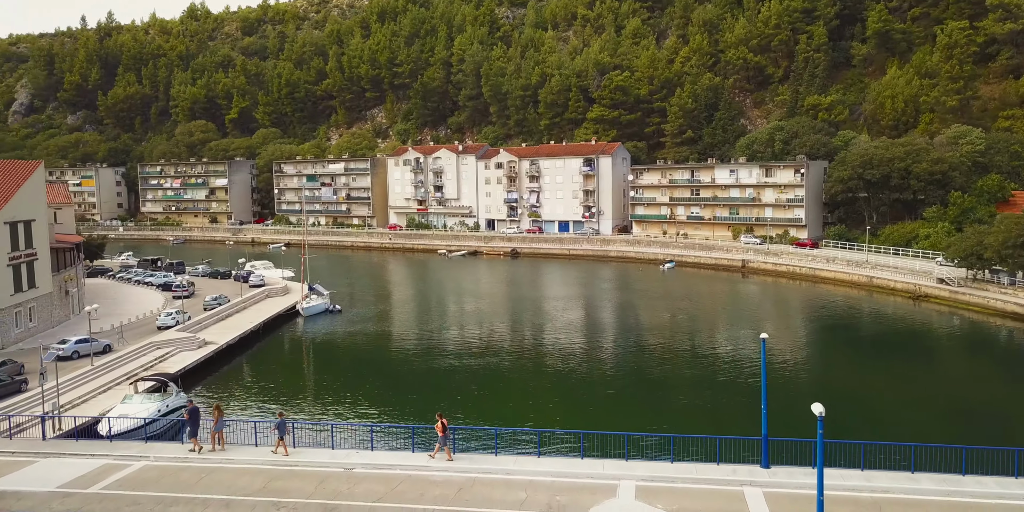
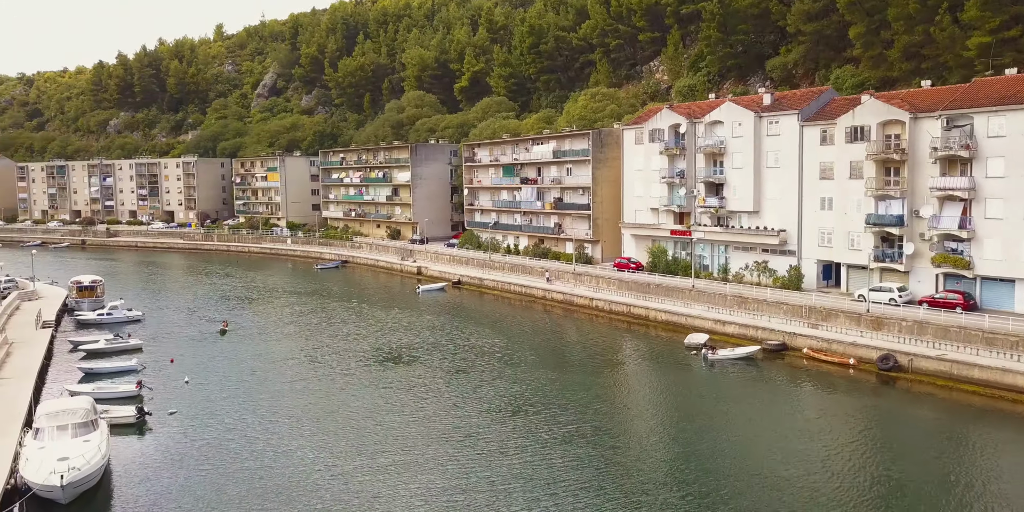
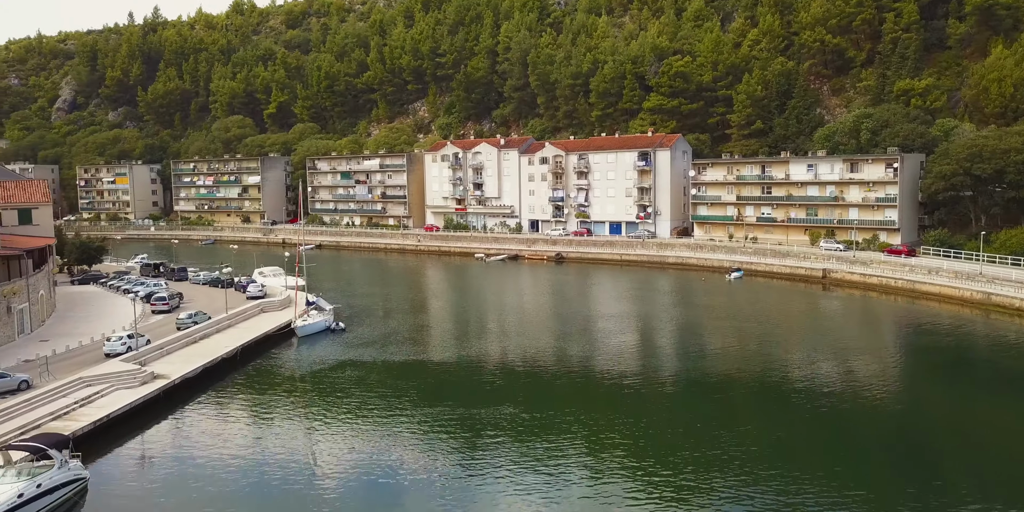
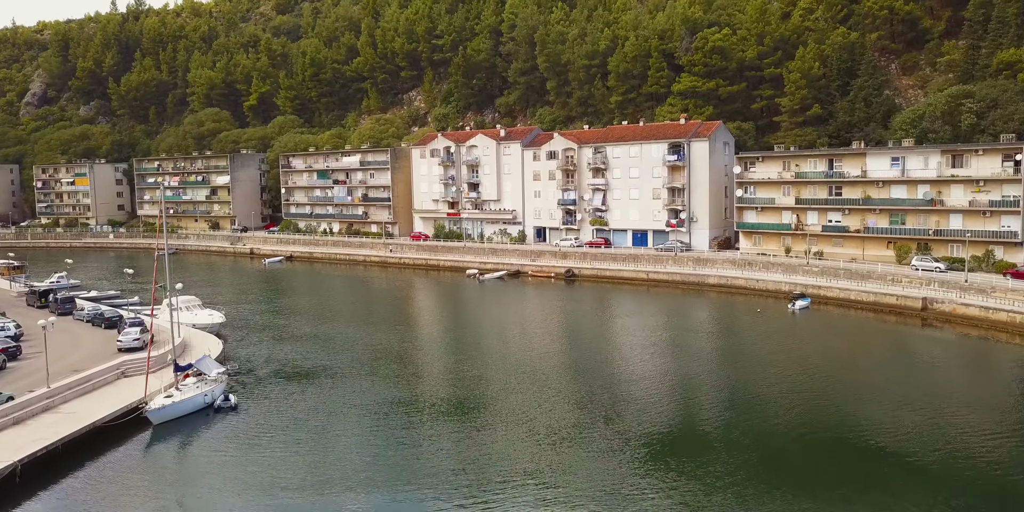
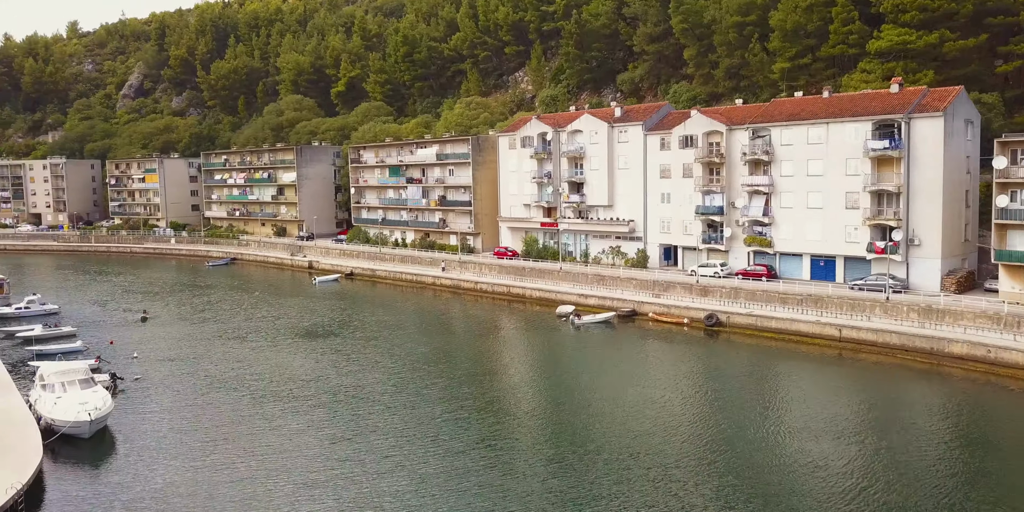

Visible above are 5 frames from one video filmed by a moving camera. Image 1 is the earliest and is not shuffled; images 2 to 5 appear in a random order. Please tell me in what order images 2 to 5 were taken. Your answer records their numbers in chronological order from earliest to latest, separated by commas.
3, 4, 5, 2
